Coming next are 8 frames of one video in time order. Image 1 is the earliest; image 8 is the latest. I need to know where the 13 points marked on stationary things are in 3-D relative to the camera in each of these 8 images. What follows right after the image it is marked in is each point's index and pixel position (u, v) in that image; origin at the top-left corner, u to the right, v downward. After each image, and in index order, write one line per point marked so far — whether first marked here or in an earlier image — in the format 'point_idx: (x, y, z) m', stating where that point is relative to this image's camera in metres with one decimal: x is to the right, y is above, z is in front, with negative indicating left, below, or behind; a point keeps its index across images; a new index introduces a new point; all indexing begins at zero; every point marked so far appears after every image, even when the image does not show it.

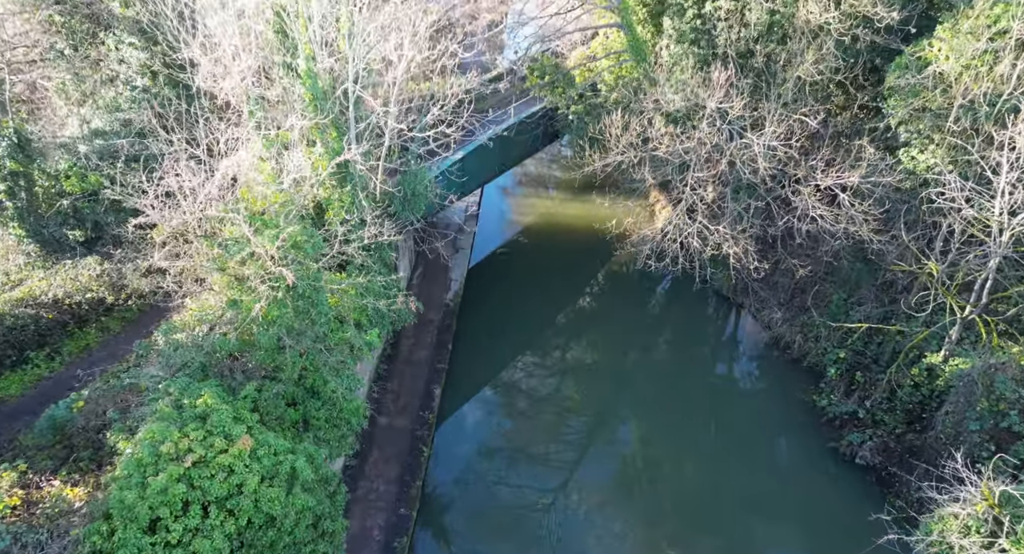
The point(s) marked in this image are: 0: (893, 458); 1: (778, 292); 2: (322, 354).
0: (+7.5, -3.3, +11.7) m
1: (+7.1, -0.4, +16.1) m
2: (-2.7, -1.1, +8.4) m
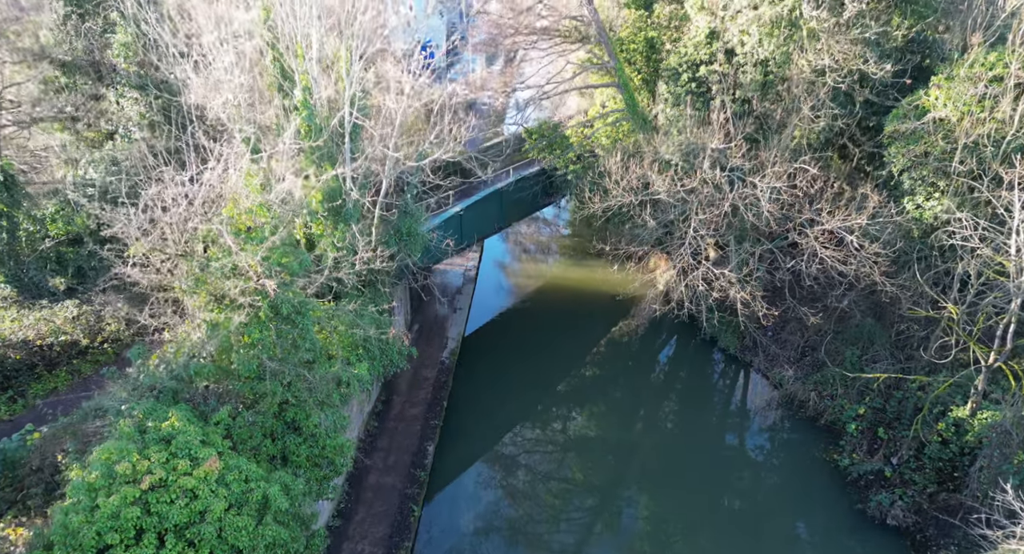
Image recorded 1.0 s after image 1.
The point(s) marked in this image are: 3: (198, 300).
0: (+7.4, -4.2, +10.8) m
1: (+7.1, -1.9, +15.5) m
2: (-2.7, -1.4, +7.8) m
3: (-3.8, -0.3, +7.3) m
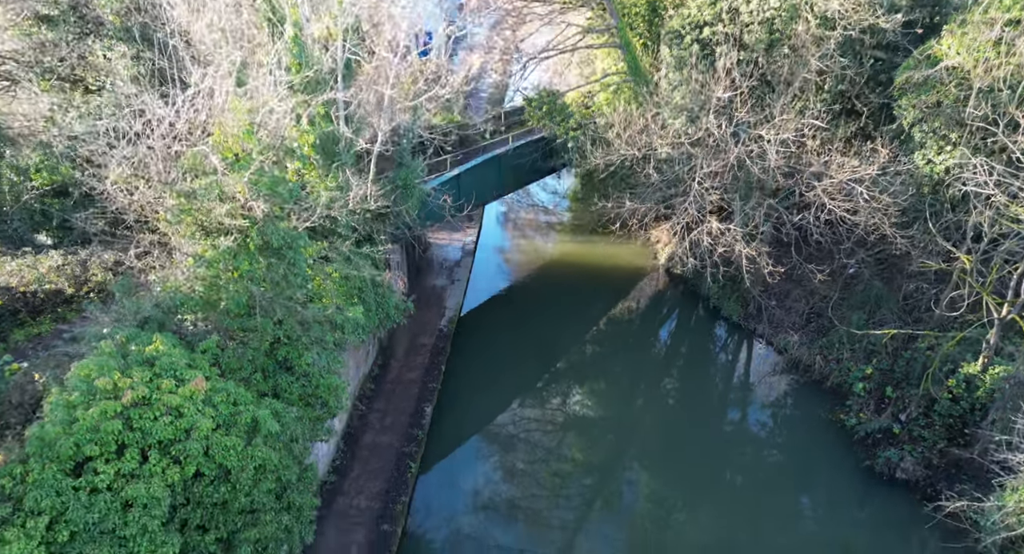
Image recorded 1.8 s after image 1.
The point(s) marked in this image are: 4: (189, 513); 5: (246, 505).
0: (+7.5, -3.3, +10.5) m
1: (+7.1, -1.0, +15.3) m
2: (-2.7, -0.6, +7.5) m
3: (-3.8, +0.6, +7.0) m
4: (-2.6, -1.9, +4.9) m
5: (-2.3, -2.0, +5.2) m
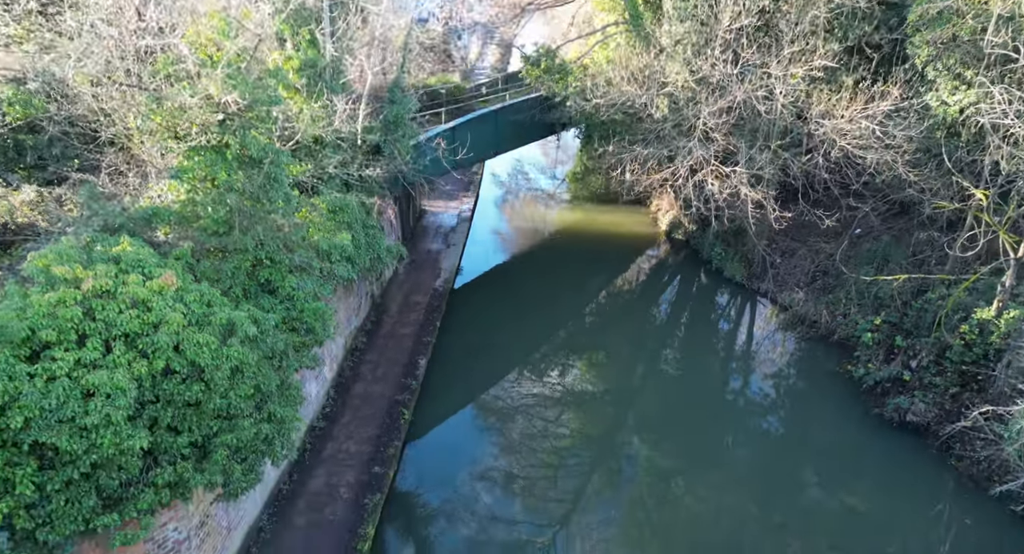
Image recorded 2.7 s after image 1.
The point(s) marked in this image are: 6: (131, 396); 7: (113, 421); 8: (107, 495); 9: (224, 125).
0: (+7.4, -2.3, +10.2) m
1: (+7.0, 0.0, +14.9) m
2: (-2.7, +0.4, +7.1) m
3: (-3.8, +1.5, +6.5) m
4: (-2.6, -1.0, +4.5) m
5: (-2.3, -1.1, +4.8) m
6: (-2.7, -0.9, +4.3) m
7: (-2.8, -1.0, +4.2) m
8: (-2.9, -1.6, +4.4) m
9: (-3.0, +1.6, +6.5) m
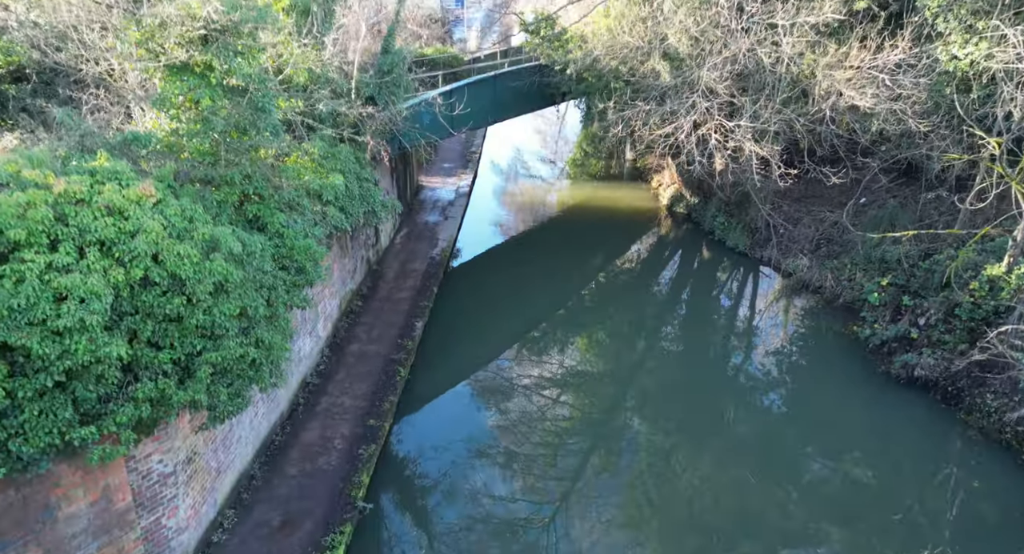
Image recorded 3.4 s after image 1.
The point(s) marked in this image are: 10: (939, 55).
0: (+7.4, -1.6, +10.0) m
1: (+7.0, +0.8, +14.6) m
2: (-2.7, +1.1, +6.8) m
3: (-3.8, +2.2, +6.3) m
4: (-2.7, -0.3, +4.3) m
5: (-2.3, -0.4, +4.6) m
6: (-2.7, -0.2, +4.1) m
7: (-2.8, -0.3, +4.0) m
8: (-2.9, -0.9, +4.2) m
9: (-3.0, +2.3, +6.2) m
10: (+7.3, +3.9, +10.3) m
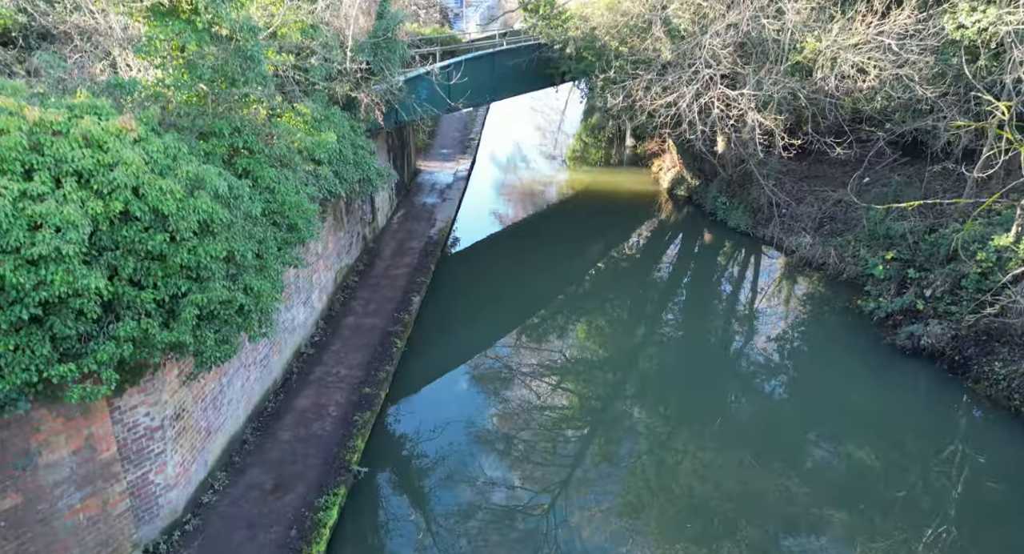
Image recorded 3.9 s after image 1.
0: (+7.4, -1.1, +9.8) m
1: (+7.0, +1.3, +14.5) m
2: (-2.7, +1.5, +6.6) m
3: (-3.8, +2.7, +6.1) m
4: (-2.7, +0.1, +4.1) m
5: (-2.3, +0.1, +4.4) m
6: (-2.7, +0.3, +3.9) m
7: (-2.8, +0.1, +3.8) m
8: (-3.0, -0.5, +4.0) m
9: (-3.1, +2.7, +6.0) m
10: (+7.2, +4.4, +10.1) m
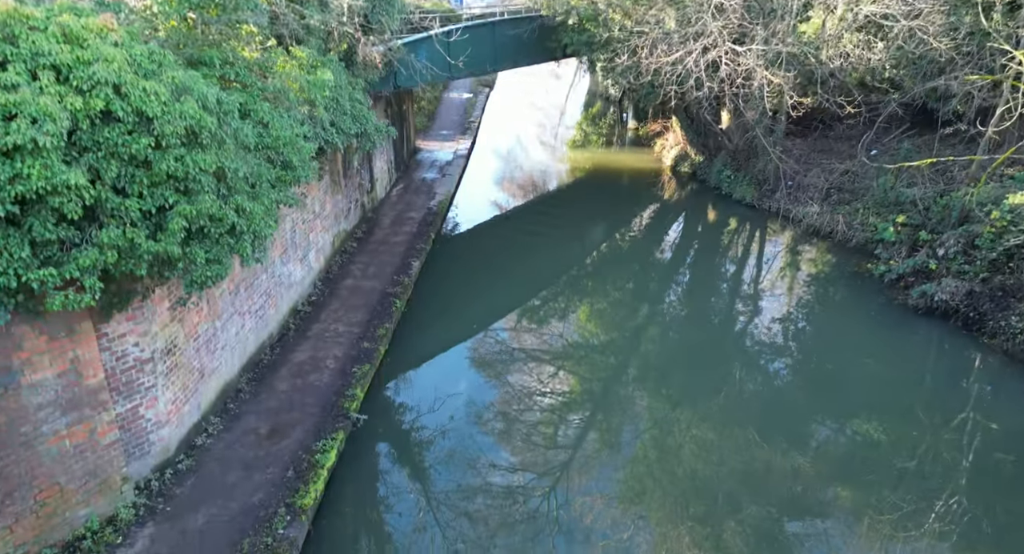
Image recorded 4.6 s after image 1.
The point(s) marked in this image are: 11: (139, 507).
0: (+7.4, -0.5, +9.6) m
1: (+7.0, +2.0, +14.2) m
2: (-2.7, +2.2, +6.4) m
3: (-3.8, +3.3, +5.9) m
4: (-2.6, +0.7, +3.9) m
5: (-2.3, +0.7, +4.2) m
6: (-2.7, +0.9, +3.7) m
7: (-2.8, +0.7, +3.6) m
8: (-2.9, +0.2, +3.8) m
9: (-3.0, +3.4, +5.8) m
10: (+7.3, +5.0, +9.8) m
11: (-3.1, -1.9, +5.0) m
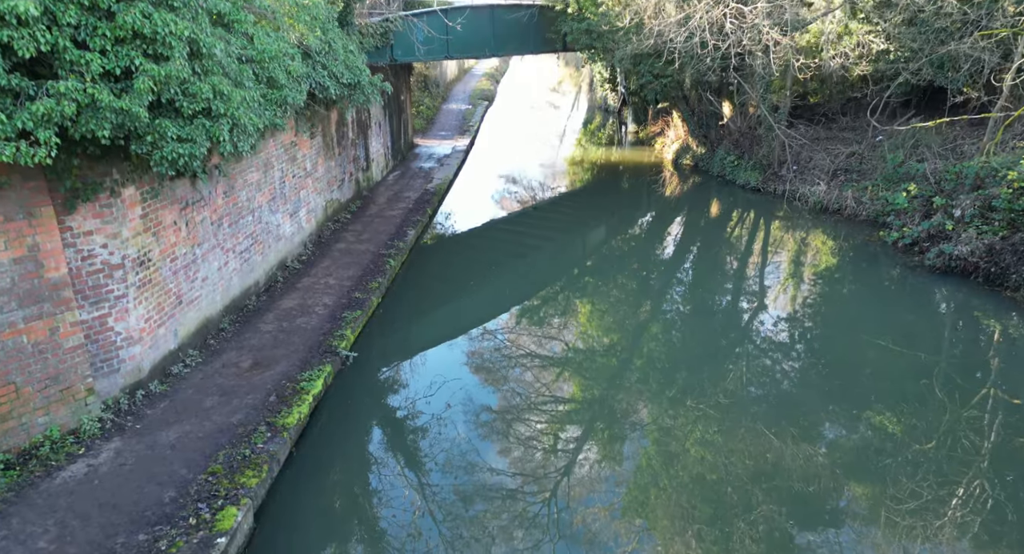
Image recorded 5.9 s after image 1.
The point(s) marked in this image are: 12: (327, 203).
0: (+7.4, +0.2, +9.2) m
1: (+7.0, +2.4, +13.9) m
2: (-2.7, +2.9, +6.1) m
3: (-3.8, +4.1, +5.6) m
4: (-2.6, +1.6, +3.6) m
5: (-2.3, +1.5, +3.9) m
6: (-2.7, +1.8, +3.4) m
7: (-2.7, +1.6, +3.2) m
8: (-2.9, +1.0, +3.4) m
9: (-3.0, +4.1, +5.6) m
10: (+7.3, +5.6, +9.7) m
11: (-3.1, -1.1, +4.6) m
12: (-3.2, +1.3, +10.5) m
